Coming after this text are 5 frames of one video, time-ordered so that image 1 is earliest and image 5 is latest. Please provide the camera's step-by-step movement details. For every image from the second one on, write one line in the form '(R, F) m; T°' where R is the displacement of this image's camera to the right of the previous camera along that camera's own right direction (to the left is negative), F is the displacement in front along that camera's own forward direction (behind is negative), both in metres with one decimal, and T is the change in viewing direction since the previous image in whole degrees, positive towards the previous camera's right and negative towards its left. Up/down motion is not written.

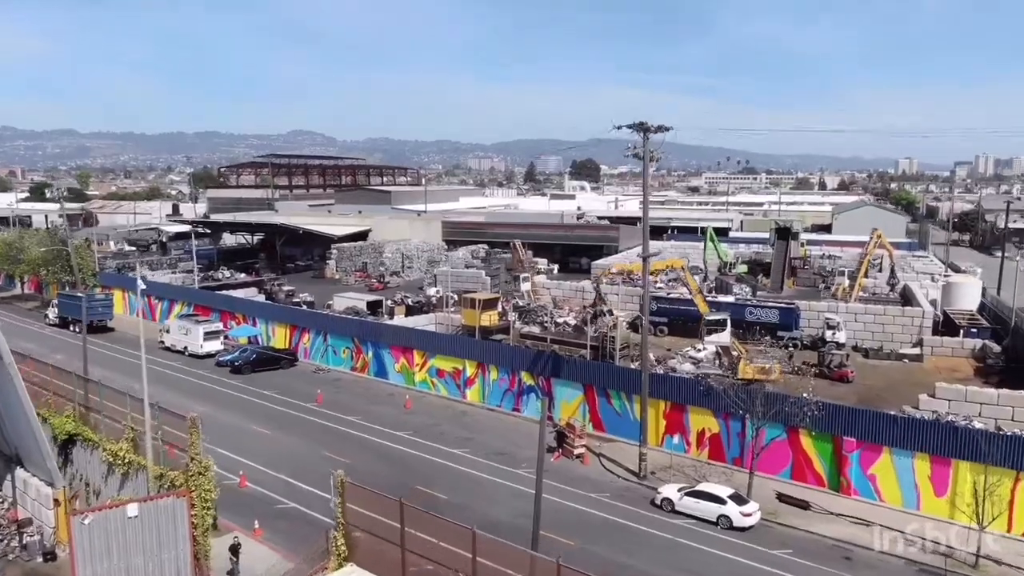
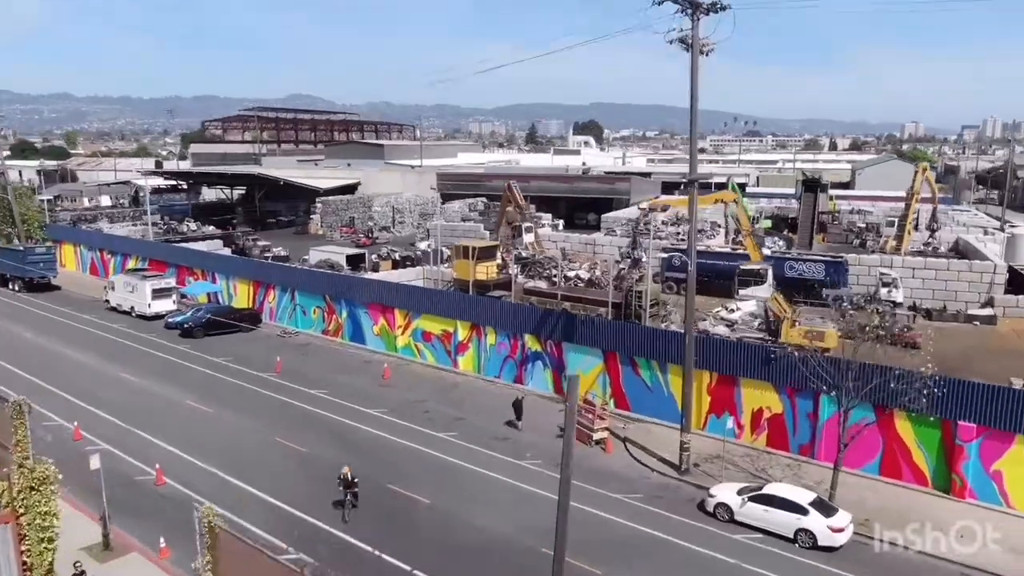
(0.0, +6.4) m; 0°
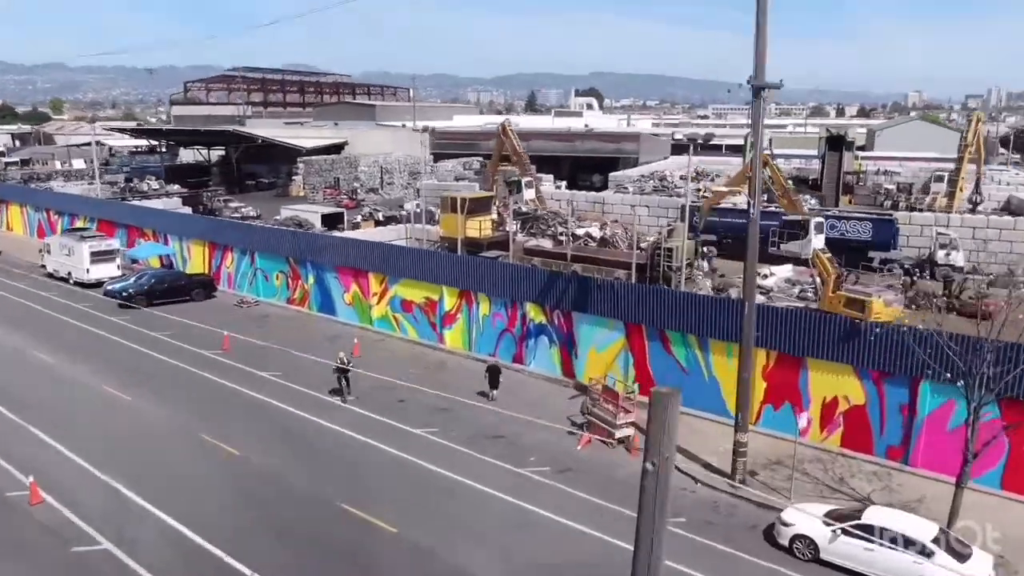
(0.0, +5.1) m; 0°
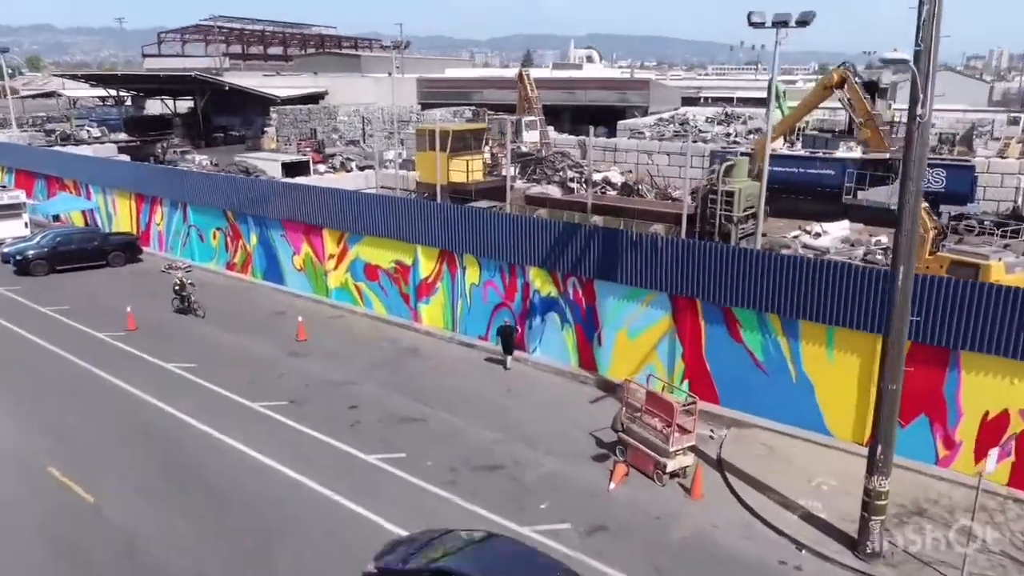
(0.0, +5.8) m; 0°
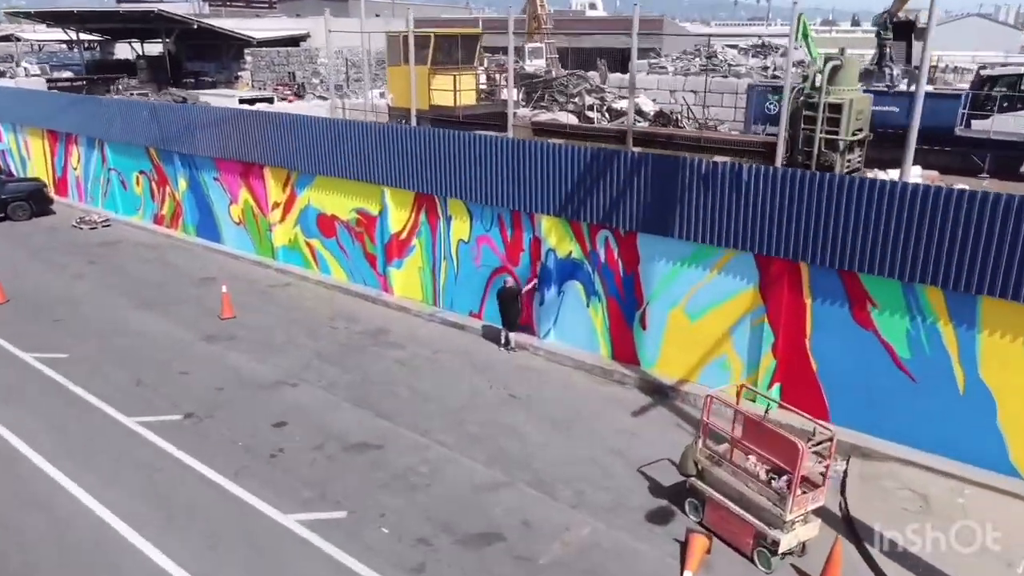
(-0.1, +4.6) m; 0°
